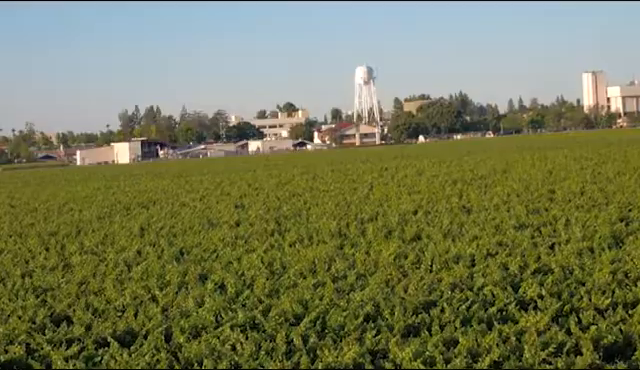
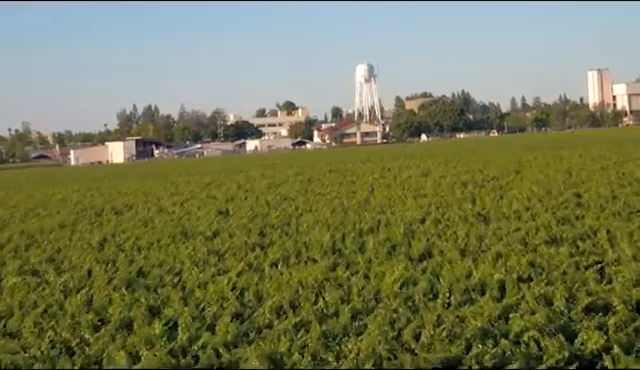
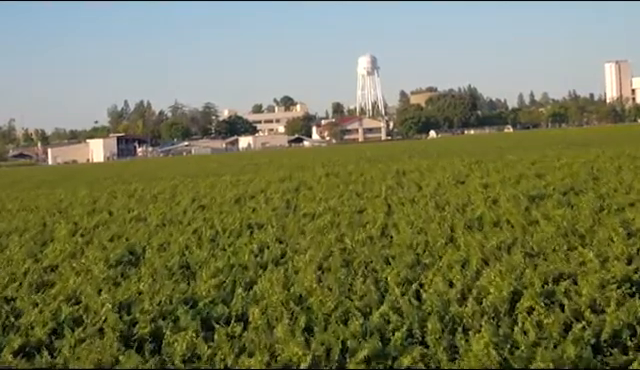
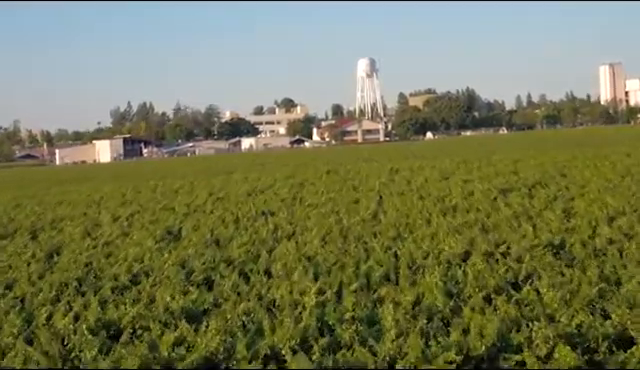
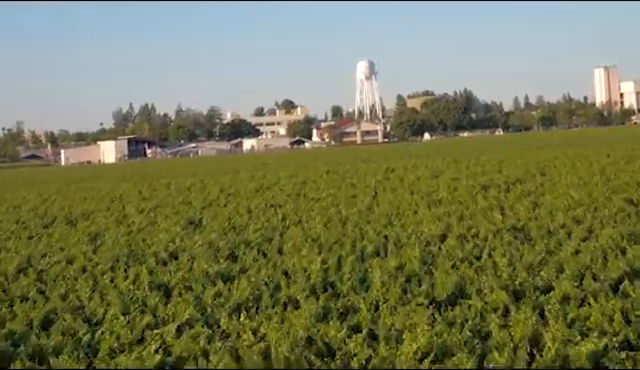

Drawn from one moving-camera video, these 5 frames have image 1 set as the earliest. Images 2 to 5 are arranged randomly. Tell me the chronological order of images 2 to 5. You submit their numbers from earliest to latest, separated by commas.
2, 5, 4, 3
